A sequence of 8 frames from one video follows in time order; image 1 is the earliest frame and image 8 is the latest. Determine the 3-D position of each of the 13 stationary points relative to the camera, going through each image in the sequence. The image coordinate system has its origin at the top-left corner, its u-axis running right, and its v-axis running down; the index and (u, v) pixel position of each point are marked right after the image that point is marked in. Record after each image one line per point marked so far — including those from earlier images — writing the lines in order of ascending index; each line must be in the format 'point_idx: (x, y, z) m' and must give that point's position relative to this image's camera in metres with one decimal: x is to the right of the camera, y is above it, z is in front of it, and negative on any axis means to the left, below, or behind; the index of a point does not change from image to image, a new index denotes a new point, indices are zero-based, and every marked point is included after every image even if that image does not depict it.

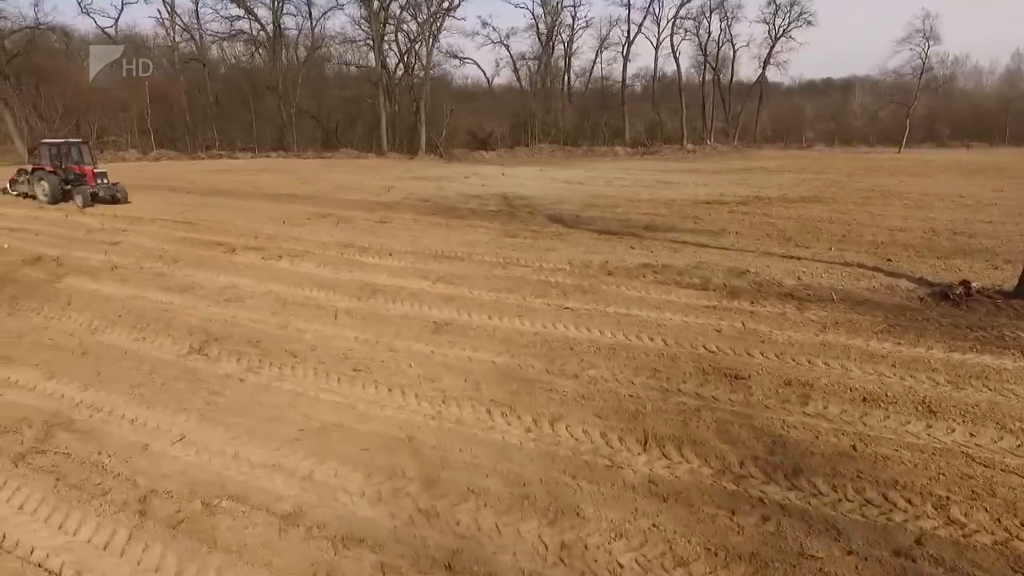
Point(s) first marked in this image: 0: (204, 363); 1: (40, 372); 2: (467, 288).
0: (-2.8, -0.7, +6.1) m
1: (-4.2, -0.7, +5.9) m
2: (-0.6, 0.0, +8.9) m
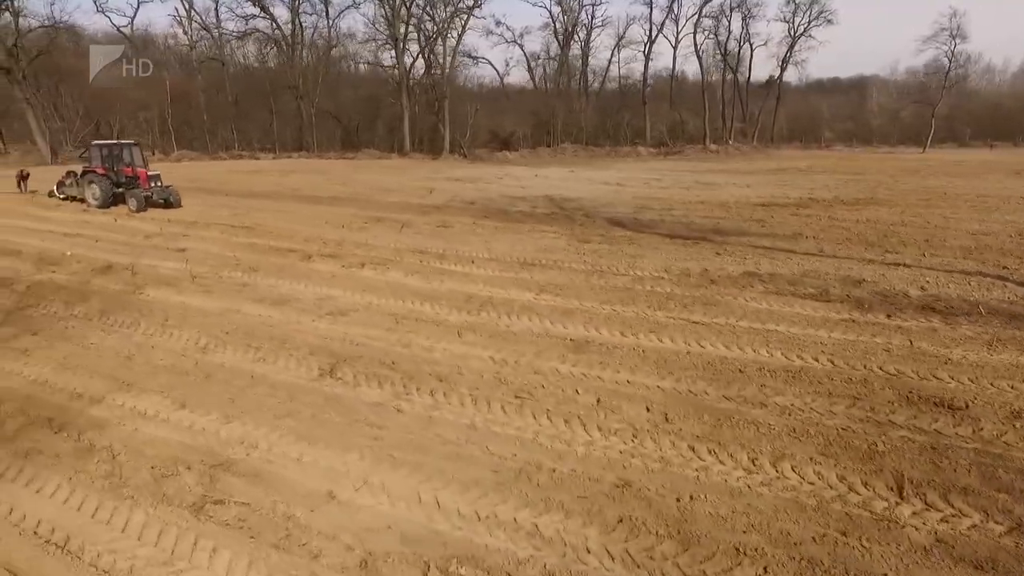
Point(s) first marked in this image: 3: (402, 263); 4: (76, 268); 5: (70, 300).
0: (-1.4, -0.8, +5.6) m
1: (-2.8, -0.9, +5.4) m
2: (+0.8, -0.2, +8.4) m
3: (-1.7, +0.4, +10.5) m
4: (-6.4, +0.3, +9.8) m
5: (-5.3, -0.1, +8.0) m
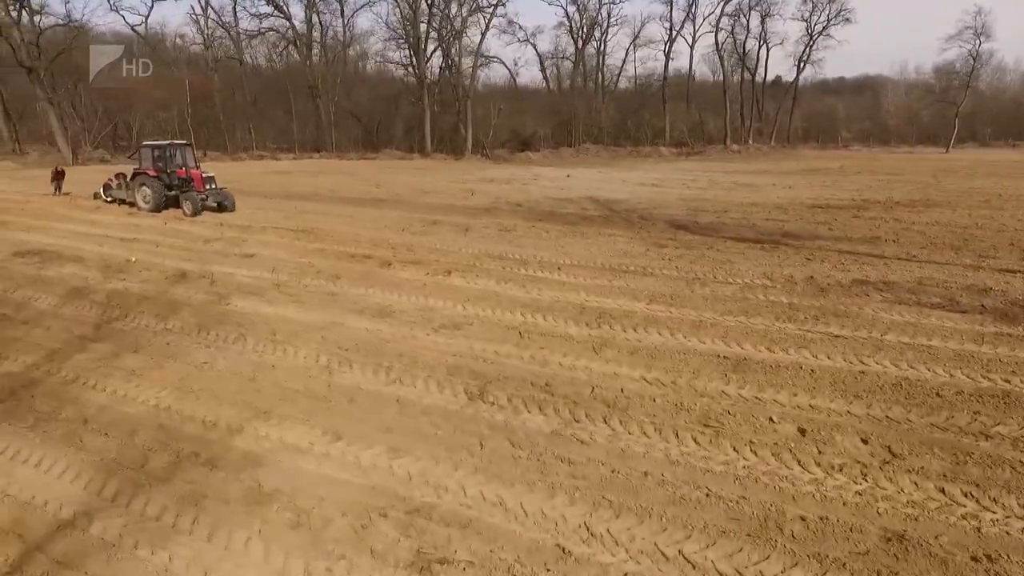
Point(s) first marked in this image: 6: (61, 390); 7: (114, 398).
0: (0.0, -1.0, +5.0) m
1: (-1.4, -1.0, +4.9) m
2: (+2.2, -0.3, +7.8) m
3: (-0.4, +0.3, +10.0) m
4: (-5.0, +0.2, +9.2) m
5: (-3.9, -0.3, +7.5) m
6: (-3.7, -0.9, +5.5) m
7: (-3.2, -0.9, +5.4) m
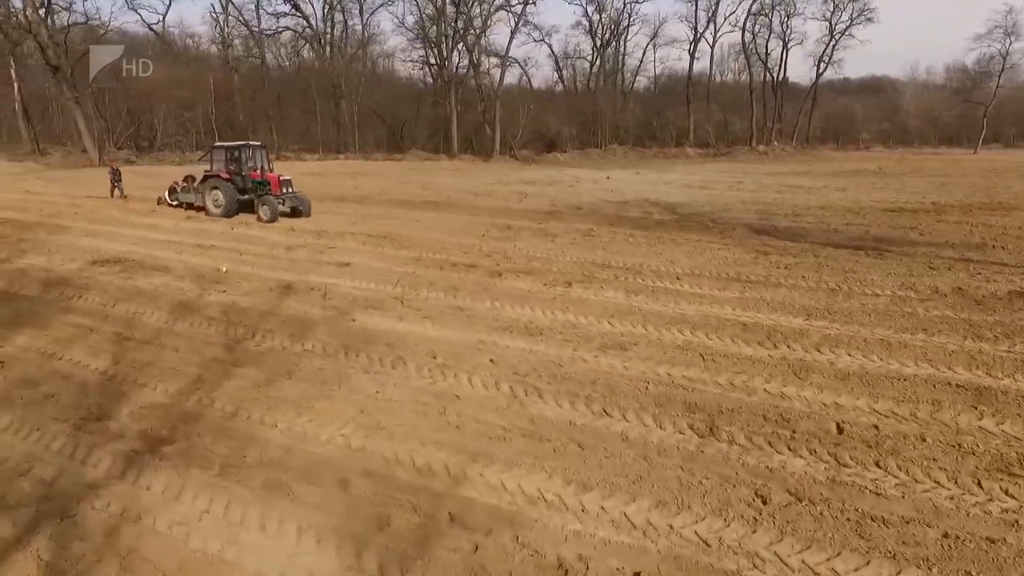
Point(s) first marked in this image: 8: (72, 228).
0: (+1.6, -1.1, +4.3) m
1: (+0.2, -1.2, +4.2) m
2: (+3.9, -0.4, +7.2) m
3: (+1.3, +0.1, +9.3) m
4: (-3.4, 0.0, +8.6) m
5: (-2.3, -0.4, +6.8) m
6: (-2.1, -1.0, +4.9) m
7: (-1.5, -1.1, +4.7) m
8: (-8.4, +1.1, +12.7) m
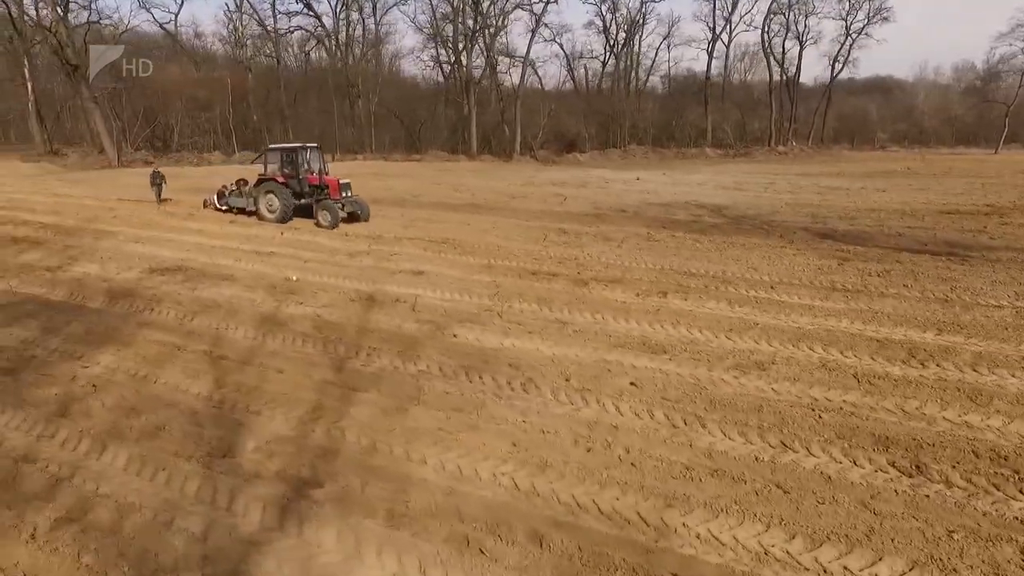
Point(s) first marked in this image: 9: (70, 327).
0: (+2.8, -1.3, +3.8) m
1: (+1.4, -1.3, +3.7) m
2: (+5.0, -0.6, +6.6) m
3: (+2.5, 0.0, +8.8) m
4: (-2.2, -0.1, +8.0) m
5: (-1.1, -0.6, +6.3) m
6: (-0.9, -1.1, +4.3) m
7: (-0.4, -1.2, +4.2) m
8: (-7.2, +1.0, +12.2) m
9: (-4.5, -0.4, +6.9) m
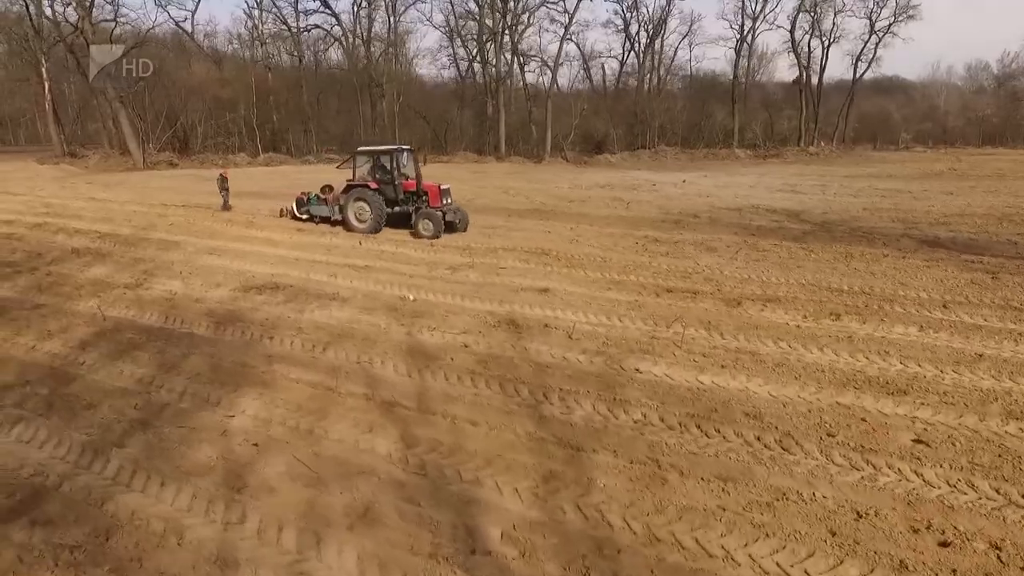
0: (+4.5, -1.5, +2.8) m
1: (+3.1, -1.5, +2.7) m
2: (+6.7, -0.8, +5.7) m
3: (+4.2, -0.3, +7.8) m
4: (-0.5, -0.4, +7.0) m
5: (+0.6, -0.8, +5.3) m
6: (+0.8, -1.4, +3.3) m
7: (+1.3, -1.4, +3.2) m
8: (-5.5, +0.8, +11.2) m
9: (-2.8, -0.6, +5.9) m
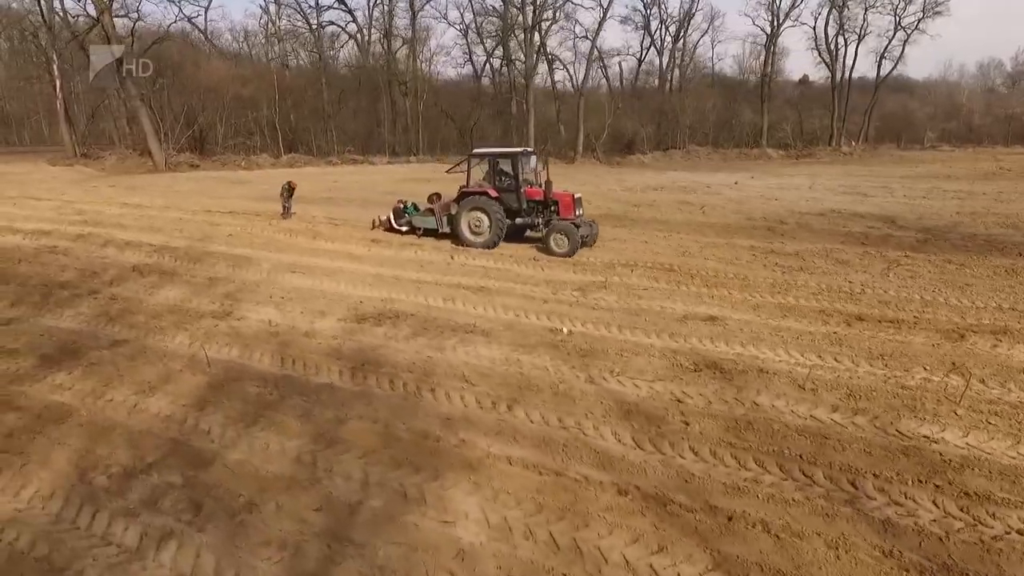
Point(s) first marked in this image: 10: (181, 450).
0: (+6.3, -1.8, +1.5) m
1: (+4.9, -1.8, +1.3) m
2: (+8.5, -1.1, +4.3) m
3: (+5.9, -0.5, +6.4) m
4: (+1.2, -0.7, +5.7) m
5: (+2.4, -1.1, +3.9) m
6: (+2.6, -1.7, +2.0) m
7: (+3.1, -1.7, +1.9) m
8: (-3.8, +0.4, +9.8) m
9: (-1.1, -1.0, +4.6) m
10: (-2.1, -1.1, +4.3) m
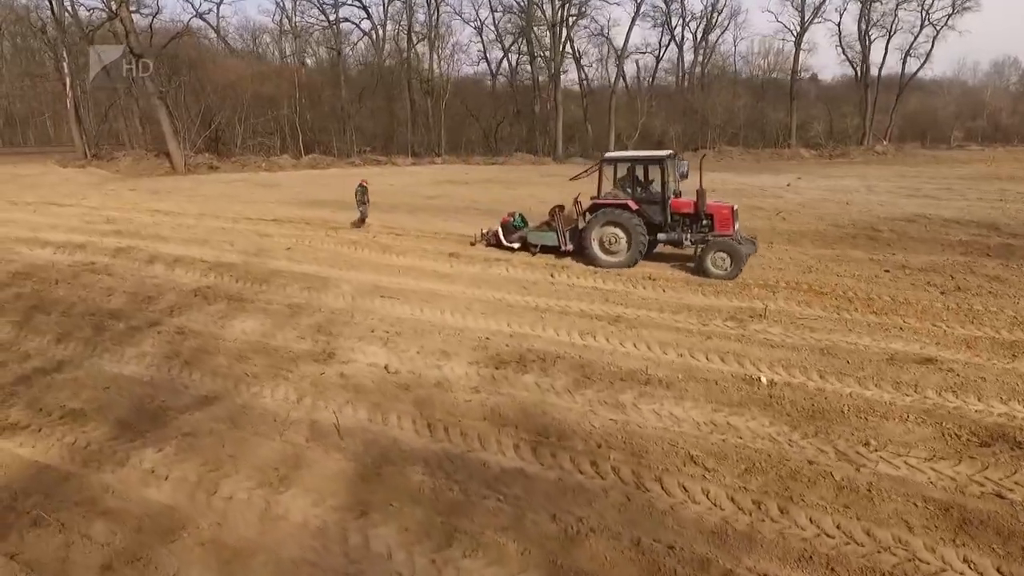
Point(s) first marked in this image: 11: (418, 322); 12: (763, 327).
0: (+7.8, -2.1, +0.1) m
1: (+6.4, -2.1, 0.0) m
2: (+10.0, -1.4, +3.0) m
3: (+7.4, -0.8, +5.1) m
4: (+2.7, -1.0, +4.3) m
5: (+3.9, -1.4, +2.6) m
6: (+4.1, -2.0, +0.6) m
7: (+4.6, -2.0, +0.5) m
8: (-2.3, +0.1, +8.4) m
9: (+0.4, -1.3, +3.2) m
10: (-0.6, -1.4, +2.9) m
11: (-1.0, -0.4, +6.6) m
12: (+2.6, -0.4, +6.7) m
